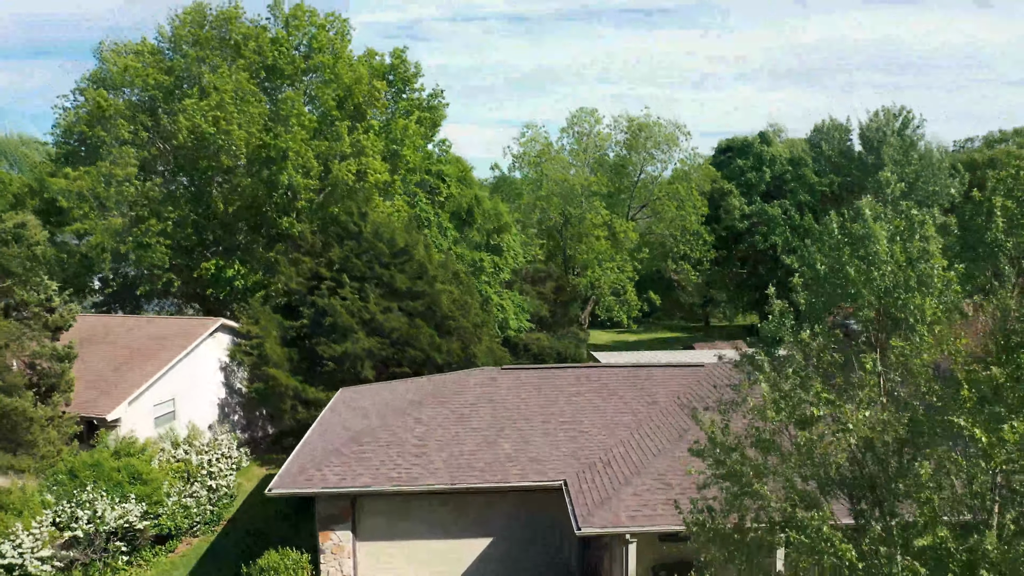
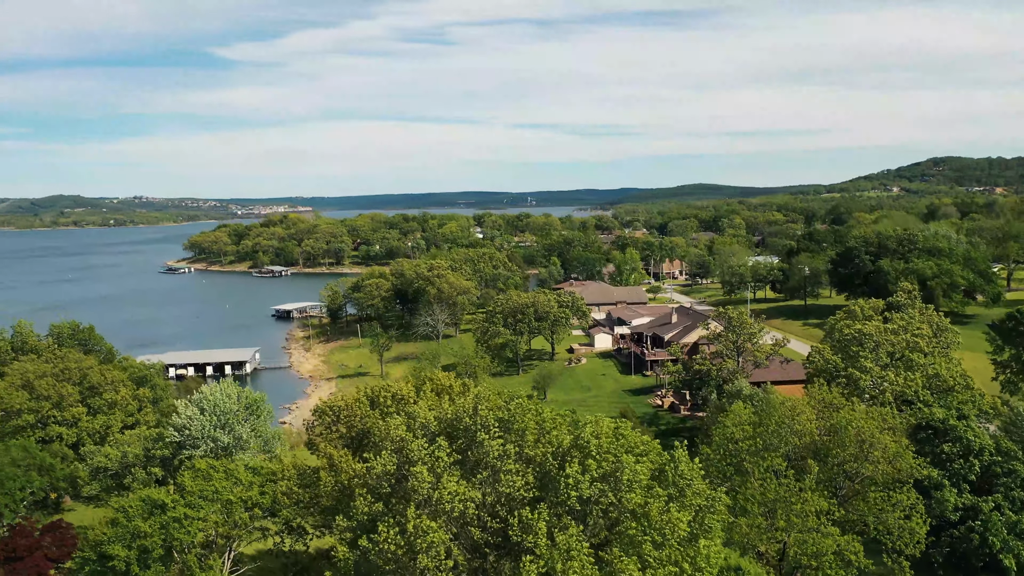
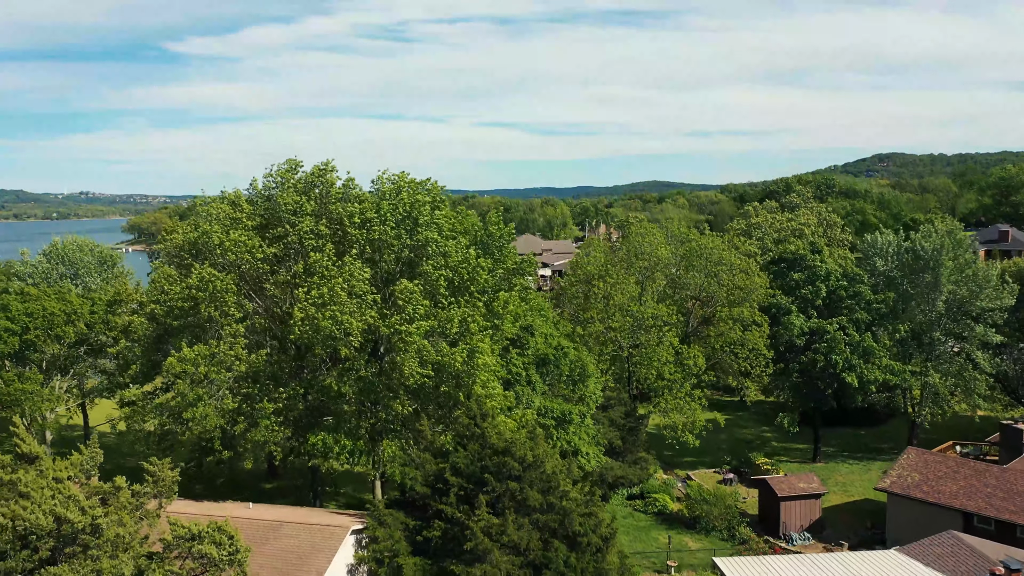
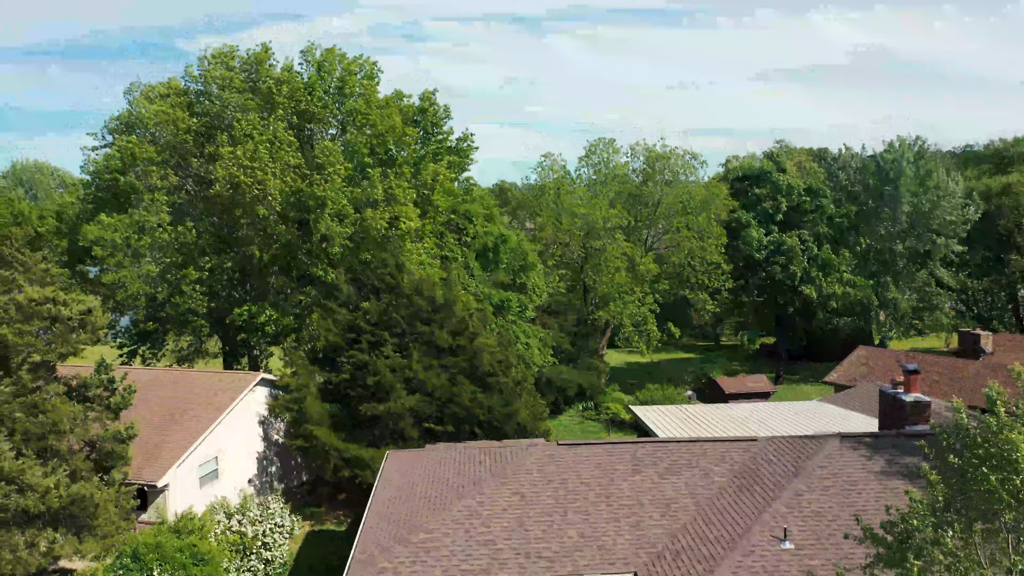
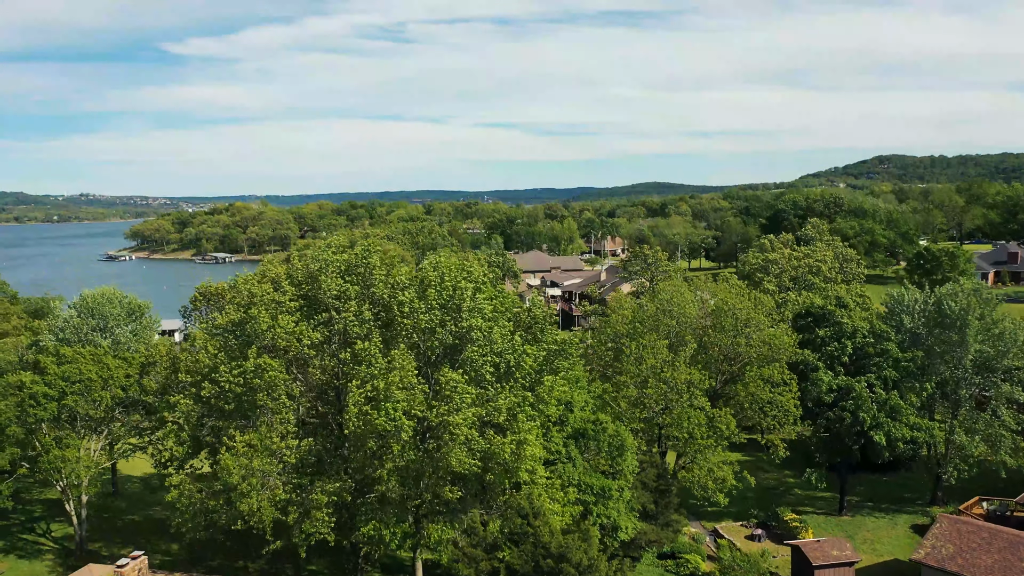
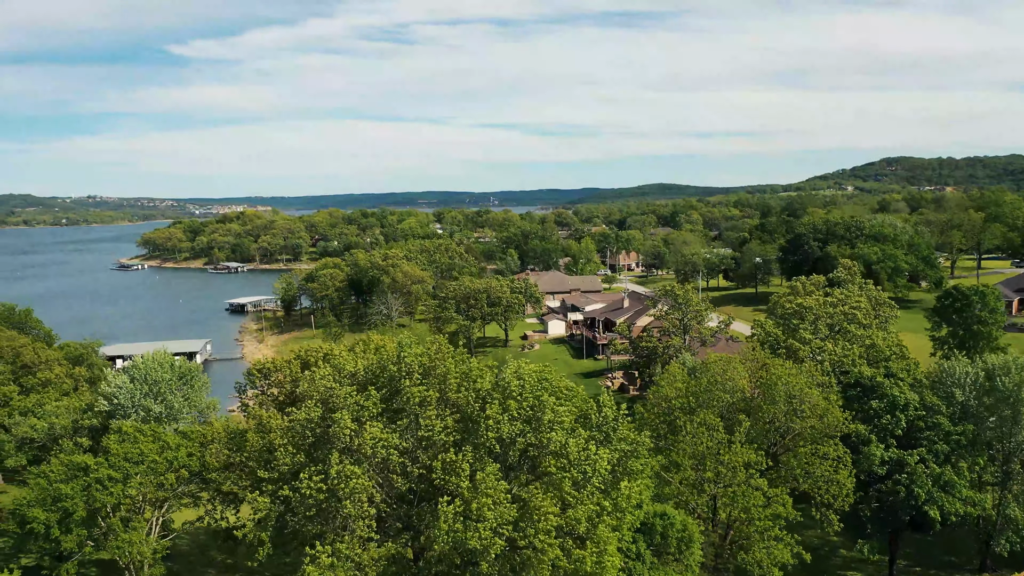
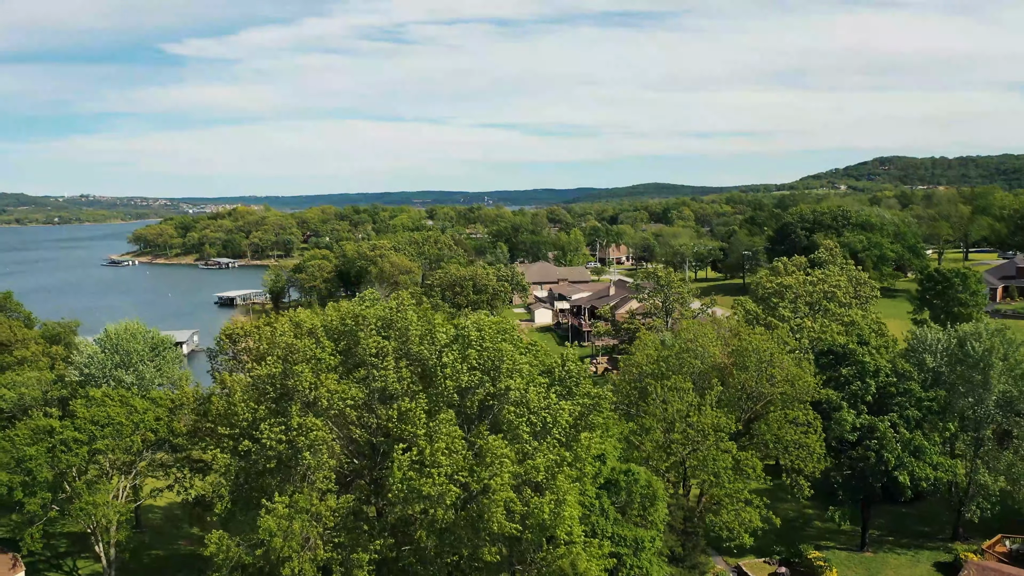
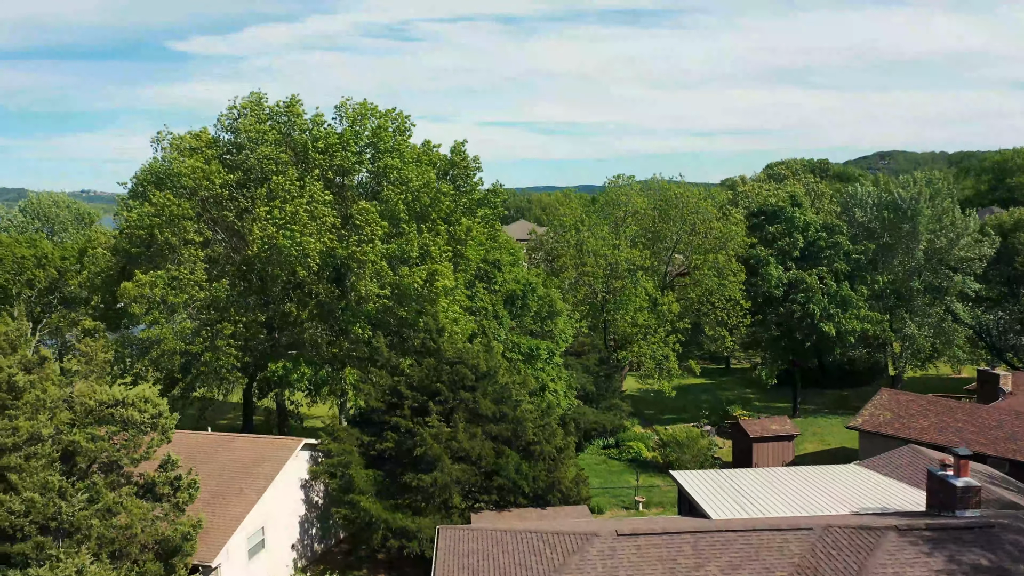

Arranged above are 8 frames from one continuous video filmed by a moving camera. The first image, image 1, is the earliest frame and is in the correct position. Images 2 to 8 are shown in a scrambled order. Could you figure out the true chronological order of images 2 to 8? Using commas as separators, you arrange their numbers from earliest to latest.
4, 8, 3, 5, 7, 6, 2
